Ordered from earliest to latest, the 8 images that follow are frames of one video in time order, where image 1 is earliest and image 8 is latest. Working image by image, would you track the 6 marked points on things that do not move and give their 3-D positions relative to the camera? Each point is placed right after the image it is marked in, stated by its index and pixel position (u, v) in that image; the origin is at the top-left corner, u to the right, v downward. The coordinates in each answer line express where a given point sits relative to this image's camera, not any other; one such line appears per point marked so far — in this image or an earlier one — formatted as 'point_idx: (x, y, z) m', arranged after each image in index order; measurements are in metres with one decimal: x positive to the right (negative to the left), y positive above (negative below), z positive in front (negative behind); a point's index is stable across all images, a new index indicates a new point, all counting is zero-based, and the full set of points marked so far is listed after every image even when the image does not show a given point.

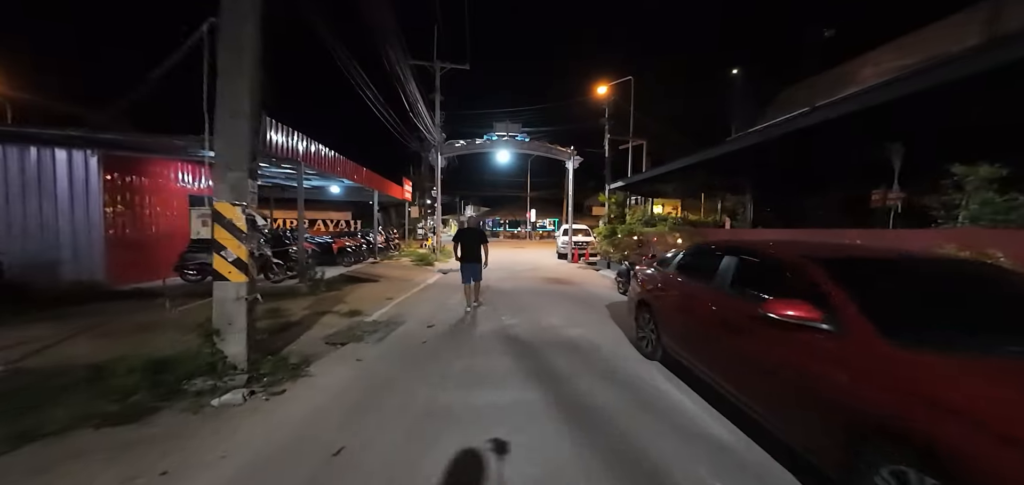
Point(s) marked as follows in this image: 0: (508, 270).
0: (-0.4, -1.3, +16.6) m
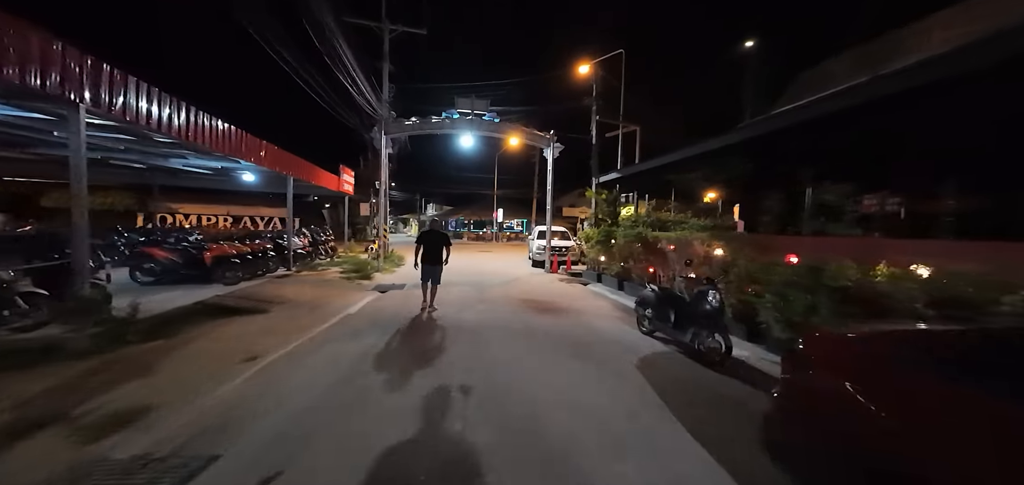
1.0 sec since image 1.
0: (-1.7, -1.6, +12.6) m
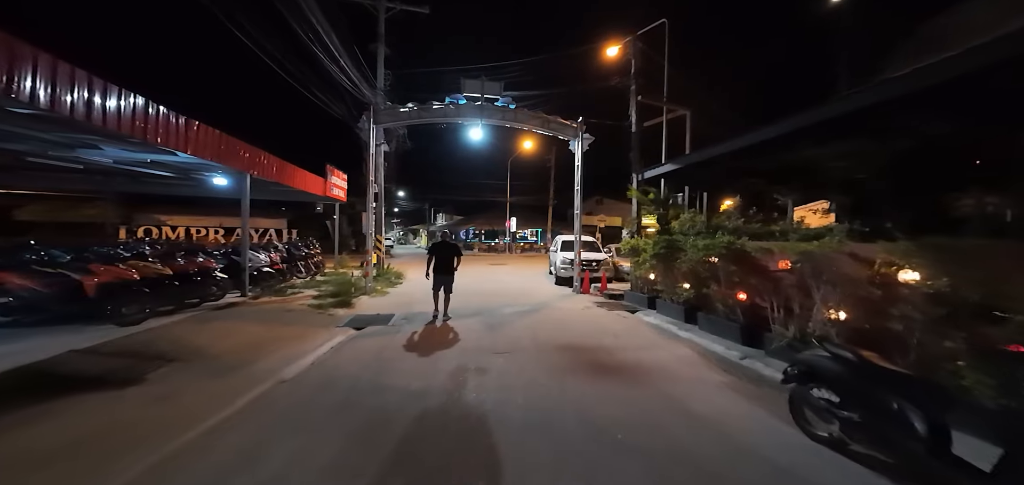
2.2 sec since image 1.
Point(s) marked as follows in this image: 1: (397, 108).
0: (-1.1, -2.0, +9.4) m
1: (-4.5, +5.3, +13.1) m
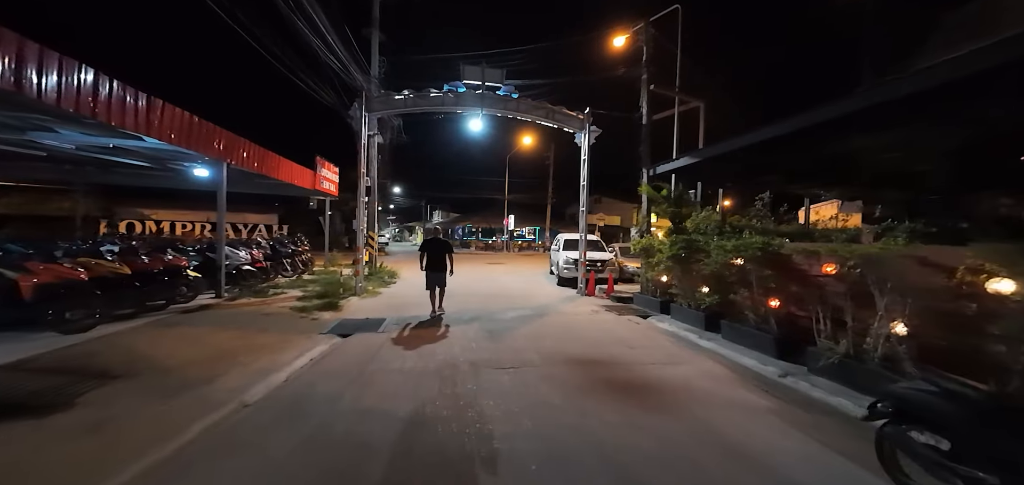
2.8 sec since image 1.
0: (-1.0, -1.9, +8.6) m
1: (-4.4, +5.4, +12.2) m
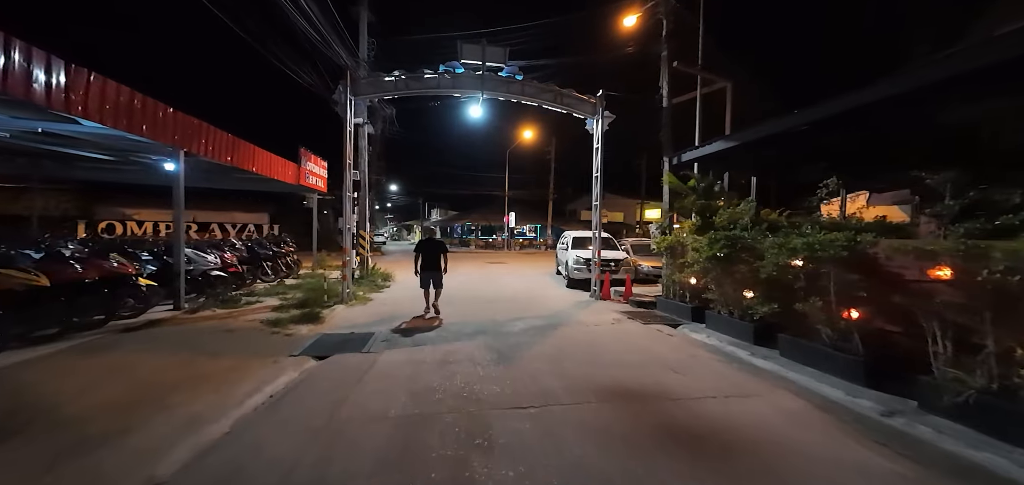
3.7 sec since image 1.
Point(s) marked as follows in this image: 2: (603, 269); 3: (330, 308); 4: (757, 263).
0: (-0.8, -1.9, +7.3) m
1: (-4.3, +5.4, +10.8) m
2: (+3.2, -0.9, +11.7) m
3: (-5.1, -1.8, +9.3) m
4: (+4.6, -0.4, +6.3) m
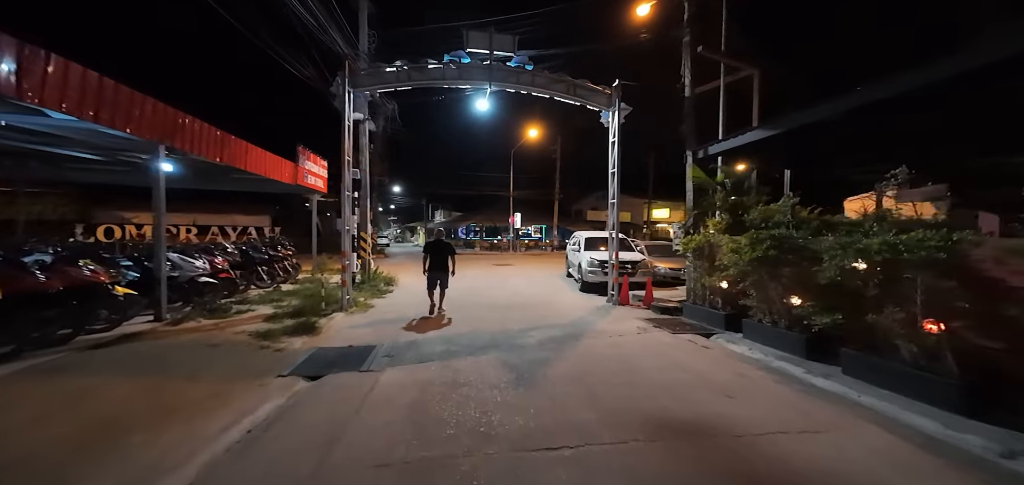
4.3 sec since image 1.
0: (-0.4, -2.0, +6.5) m
1: (-4.0, +5.3, +10.1) m
2: (+3.5, -1.0, +10.9) m
3: (-4.7, -1.9, +8.6) m
4: (+4.9, -0.4, +5.5) m
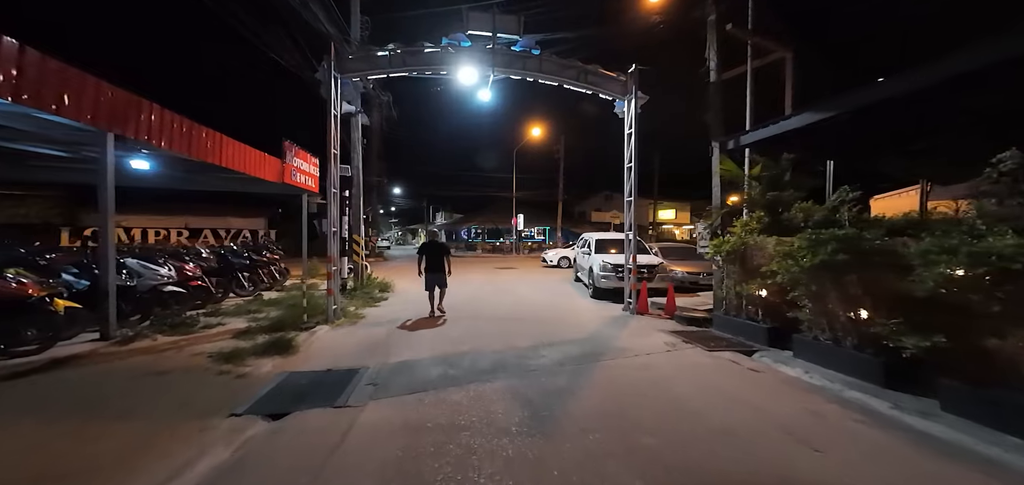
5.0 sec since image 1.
0: (-0.3, -2.0, +5.5) m
1: (-3.8, +5.2, +9.1) m
2: (+3.7, -1.0, +9.8) m
3: (-4.6, -2.0, +7.5) m
4: (+5.1, -0.4, +4.4) m
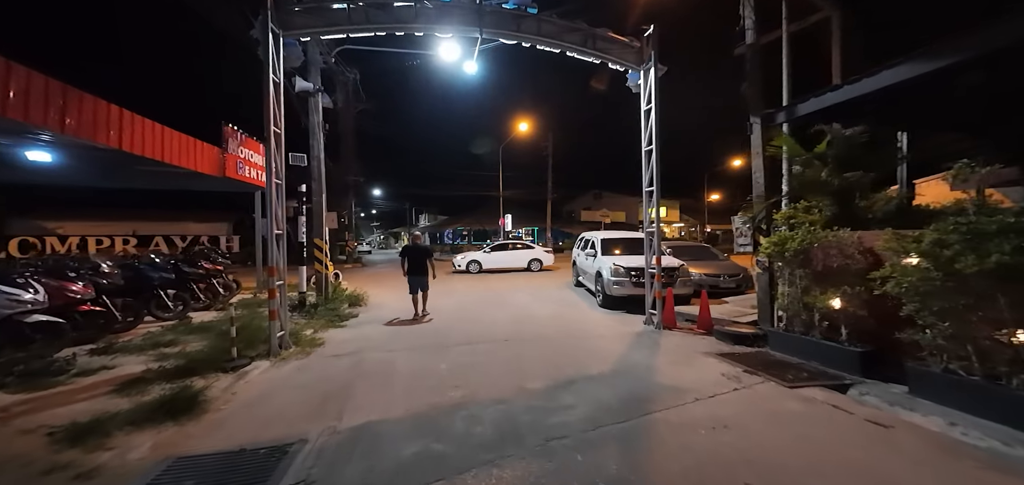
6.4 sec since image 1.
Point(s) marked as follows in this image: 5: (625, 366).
0: (-0.1, -2.1, +3.7) m
1: (-4.0, +5.1, +7.2) m
2: (+3.6, -1.0, +8.2) m
3: (-4.5, -2.1, +5.5) m
4: (+5.2, -0.3, +2.8) m
5: (+1.9, -2.0, +5.4) m
